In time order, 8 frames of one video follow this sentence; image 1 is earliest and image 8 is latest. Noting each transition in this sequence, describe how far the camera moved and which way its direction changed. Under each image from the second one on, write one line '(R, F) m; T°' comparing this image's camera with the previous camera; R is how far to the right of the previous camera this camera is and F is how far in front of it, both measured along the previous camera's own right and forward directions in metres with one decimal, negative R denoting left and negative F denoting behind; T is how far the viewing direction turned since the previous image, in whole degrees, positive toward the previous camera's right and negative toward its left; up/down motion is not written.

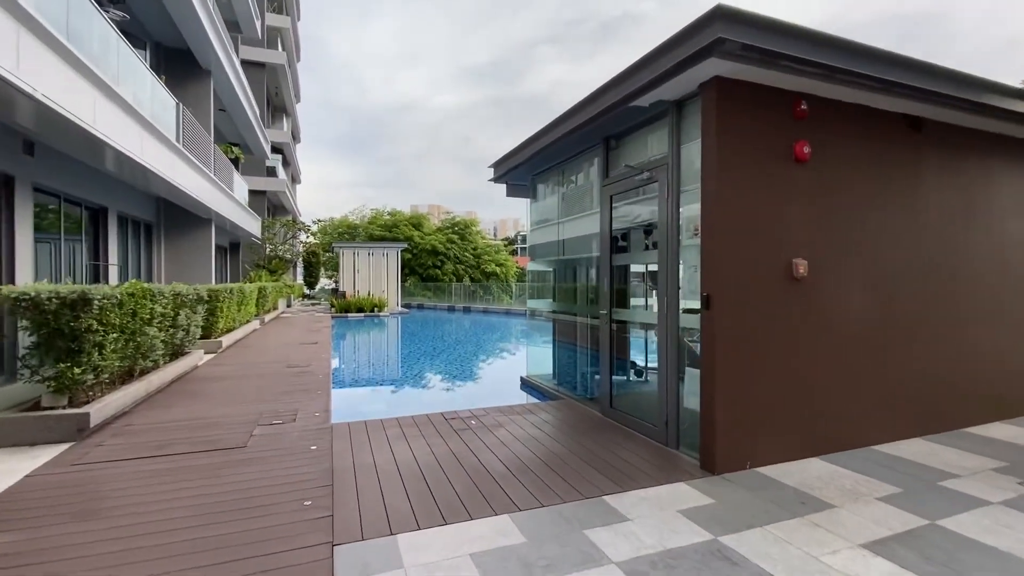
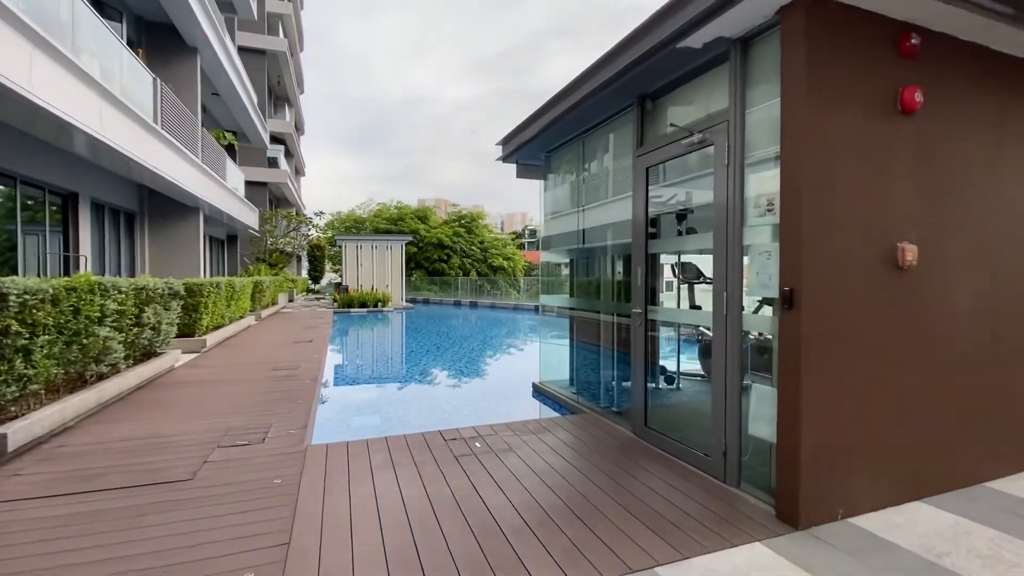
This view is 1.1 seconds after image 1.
(0.0, +0.8) m; -1°
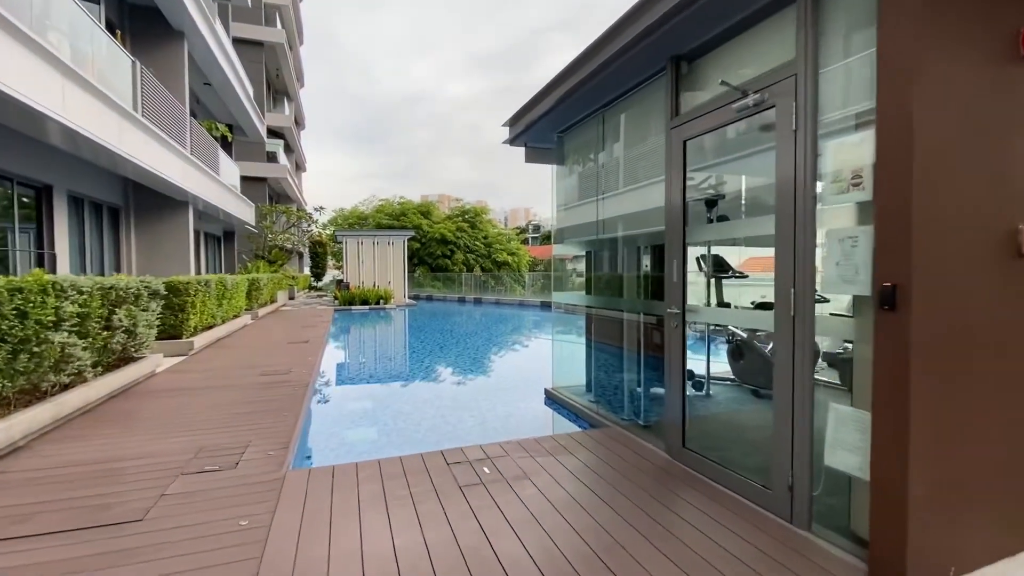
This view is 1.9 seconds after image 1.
(-0.1, +0.6) m; 0°
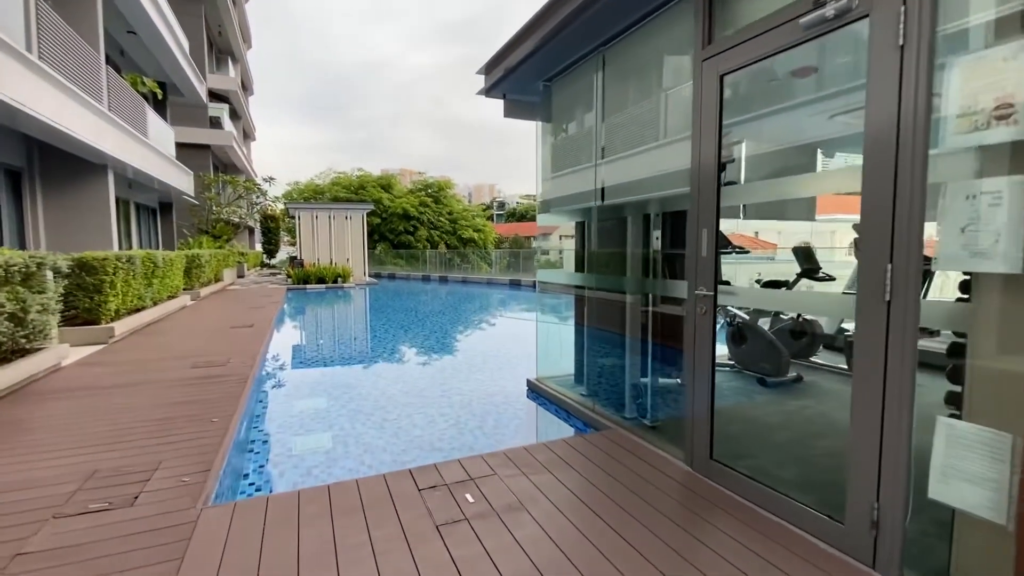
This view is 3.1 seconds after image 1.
(-0.1, +0.7) m; +4°
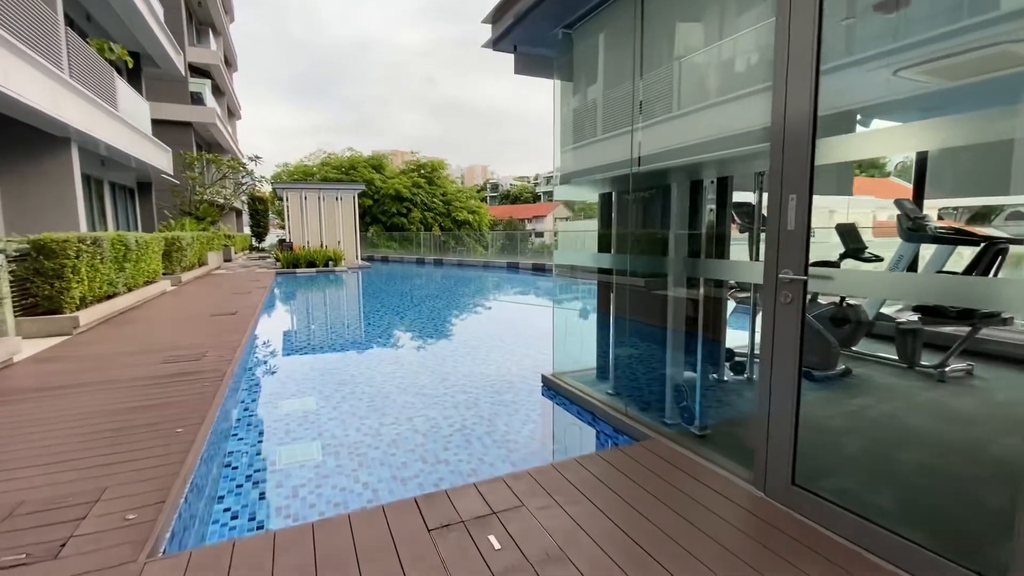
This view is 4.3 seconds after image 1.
(-0.2, +0.6) m; +1°
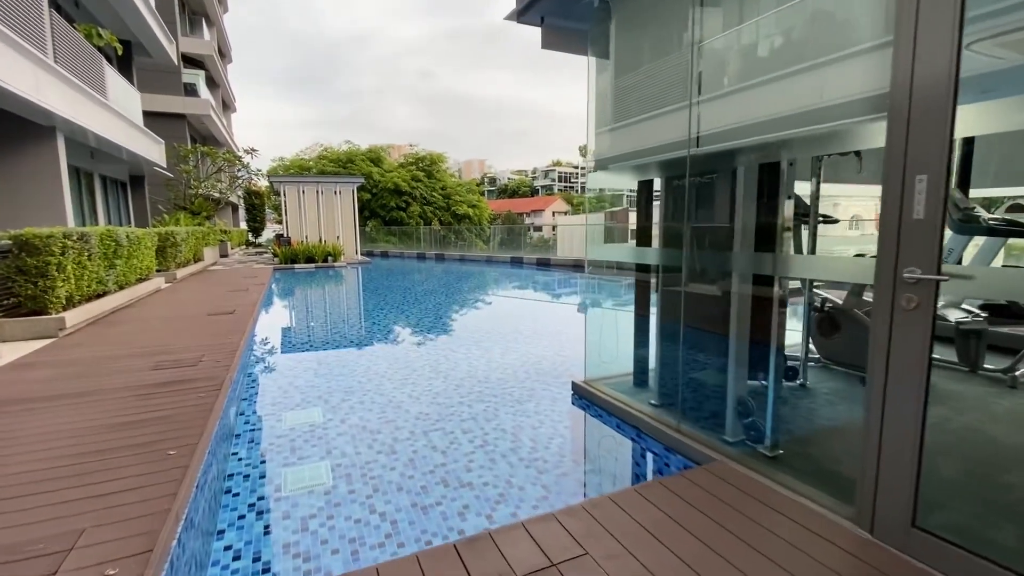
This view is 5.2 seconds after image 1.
(-0.2, +0.4) m; 0°
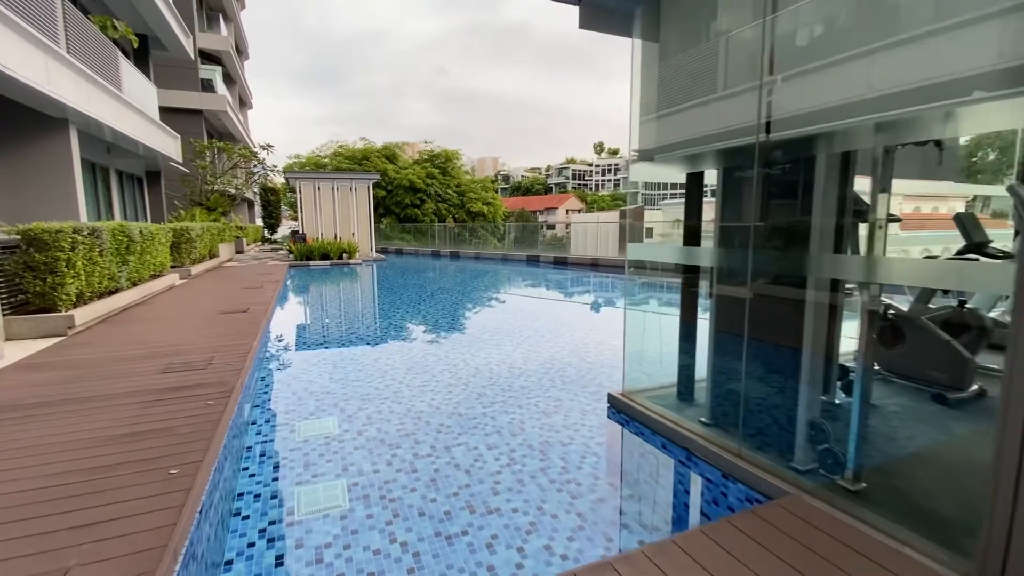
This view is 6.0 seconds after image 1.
(-0.1, +0.3) m; -1°
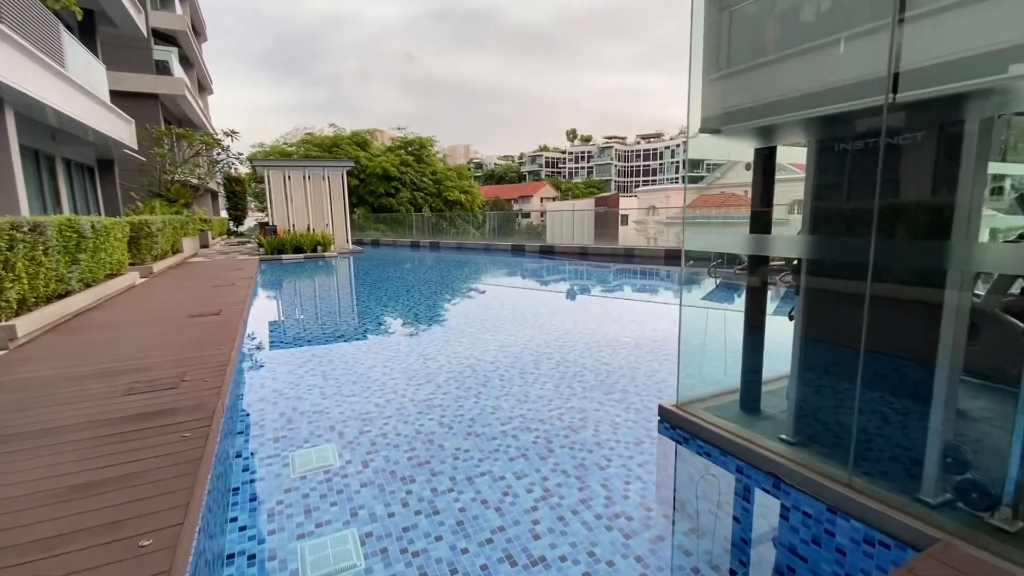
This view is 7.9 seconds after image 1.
(-0.4, +0.5) m; +3°
